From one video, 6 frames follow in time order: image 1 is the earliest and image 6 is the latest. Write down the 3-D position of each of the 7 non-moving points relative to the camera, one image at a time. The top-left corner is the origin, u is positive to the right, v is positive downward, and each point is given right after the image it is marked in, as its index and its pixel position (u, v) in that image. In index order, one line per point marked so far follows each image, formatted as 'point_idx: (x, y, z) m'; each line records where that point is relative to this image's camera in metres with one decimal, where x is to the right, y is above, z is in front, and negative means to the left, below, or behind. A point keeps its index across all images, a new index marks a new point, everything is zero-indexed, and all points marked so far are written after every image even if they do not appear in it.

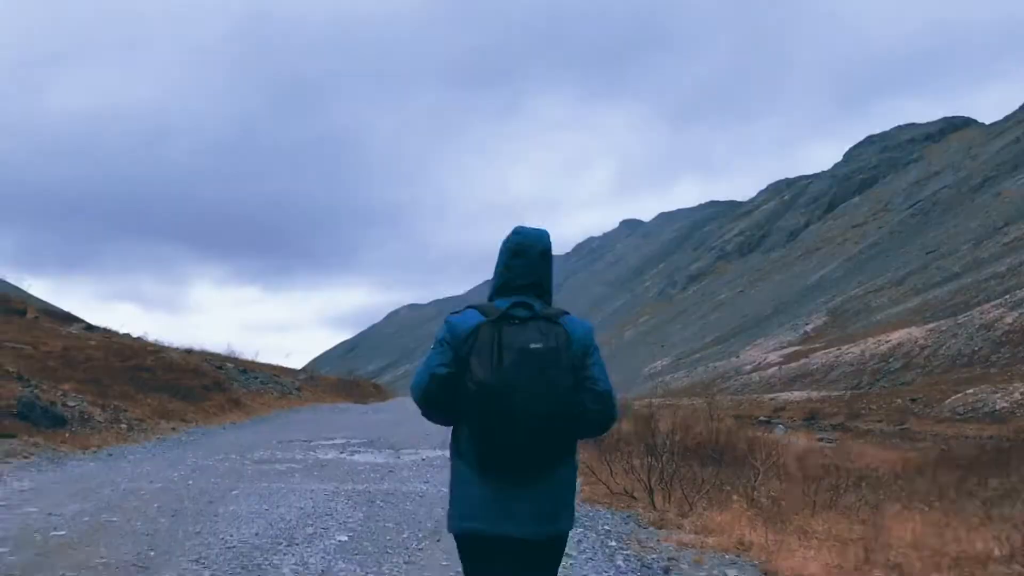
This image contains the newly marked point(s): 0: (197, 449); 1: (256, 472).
0: (-5.9, -3.0, +18.3) m
1: (-3.9, -2.8, +15.2) m
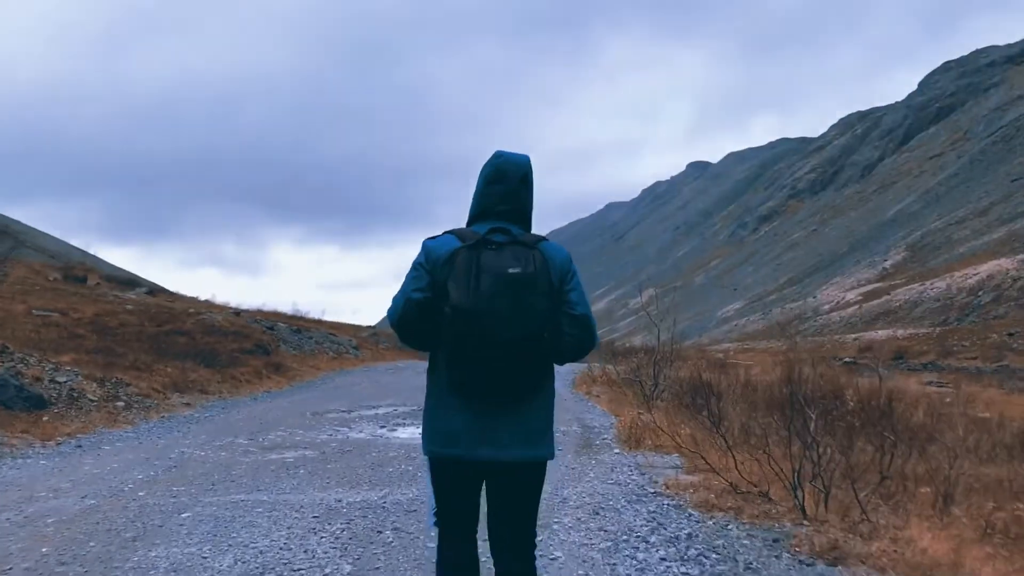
0: (-4.7, -2.2, +15.0) m
1: (-3.0, -2.0, +11.7) m
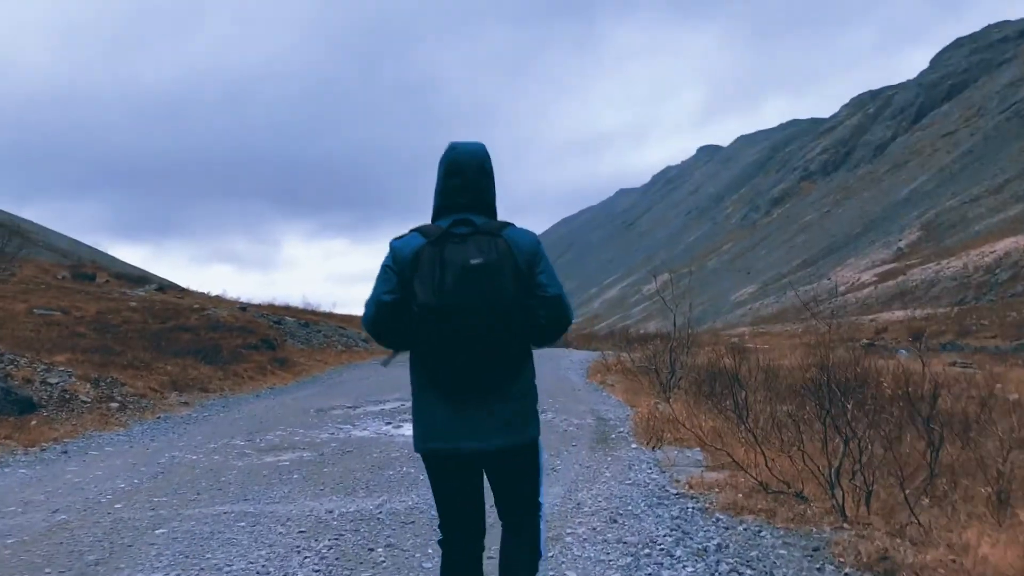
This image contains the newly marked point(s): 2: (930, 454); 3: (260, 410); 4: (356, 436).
0: (-4.5, -2.1, +14.3) m
1: (-2.8, -1.9, +11.0) m
2: (+3.4, -1.3, +8.0) m
3: (-4.5, -2.2, +17.7) m
4: (-2.2, -2.0, +13.7) m
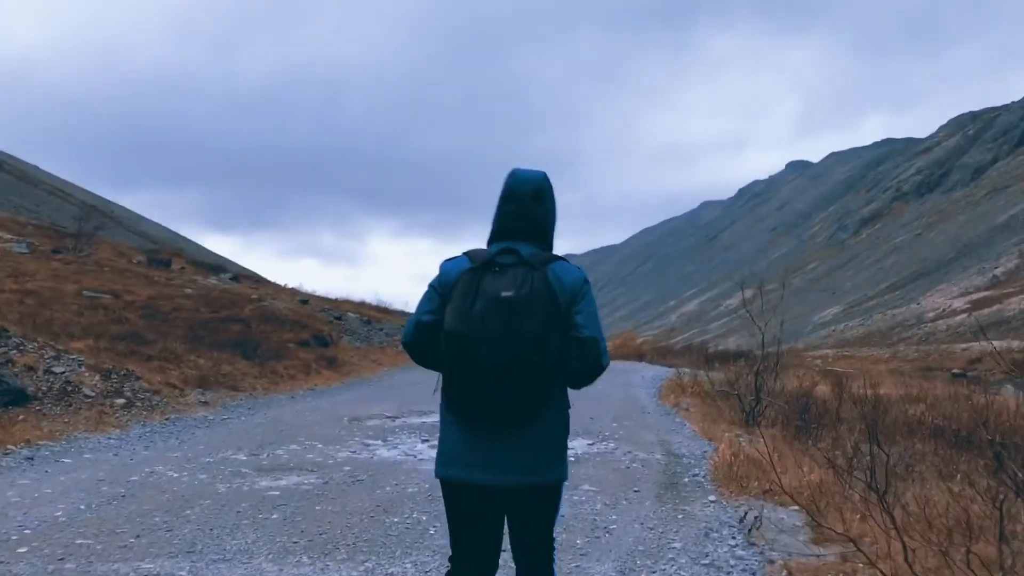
0: (-3.9, -1.9, +12.5) m
1: (-2.4, -1.8, +9.0) m
2: (+3.6, -1.5, +5.5) m
3: (-3.6, -2.0, +15.9) m
4: (-1.6, -2.0, +11.6) m
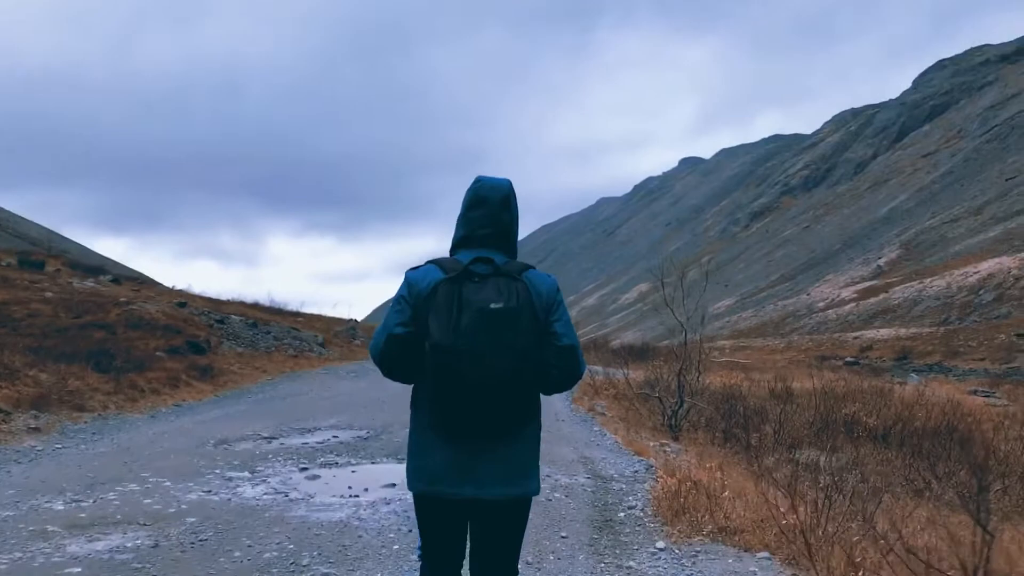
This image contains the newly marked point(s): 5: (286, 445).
0: (-4.9, -1.9, +10.0) m
1: (-3.2, -1.8, +6.7) m
2: (+3.2, -1.4, +3.8) m
3: (-5.0, -2.0, +13.3) m
4: (-2.6, -2.0, +9.3) m
5: (-3.1, -2.1, +13.5) m
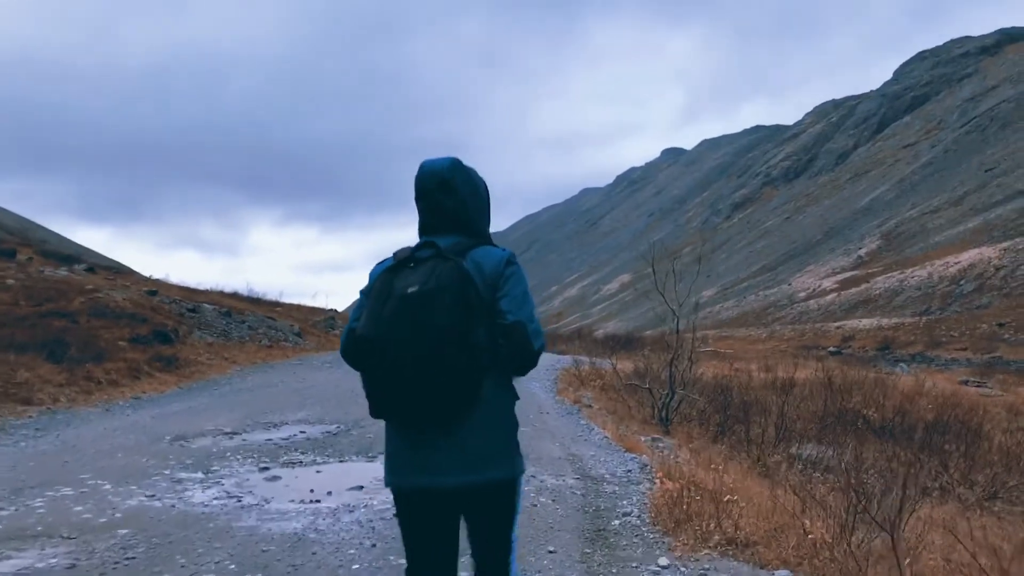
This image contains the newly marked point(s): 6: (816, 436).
0: (-5.1, -1.8, +8.9) m
1: (-3.3, -1.7, +5.6) m
2: (+3.1, -1.3, +2.9) m
3: (-5.2, -1.8, +12.3) m
4: (-2.7, -1.8, +8.3) m
5: (-3.3, -1.9, +12.4) m
6: (+4.0, -1.9, +13.0) m
